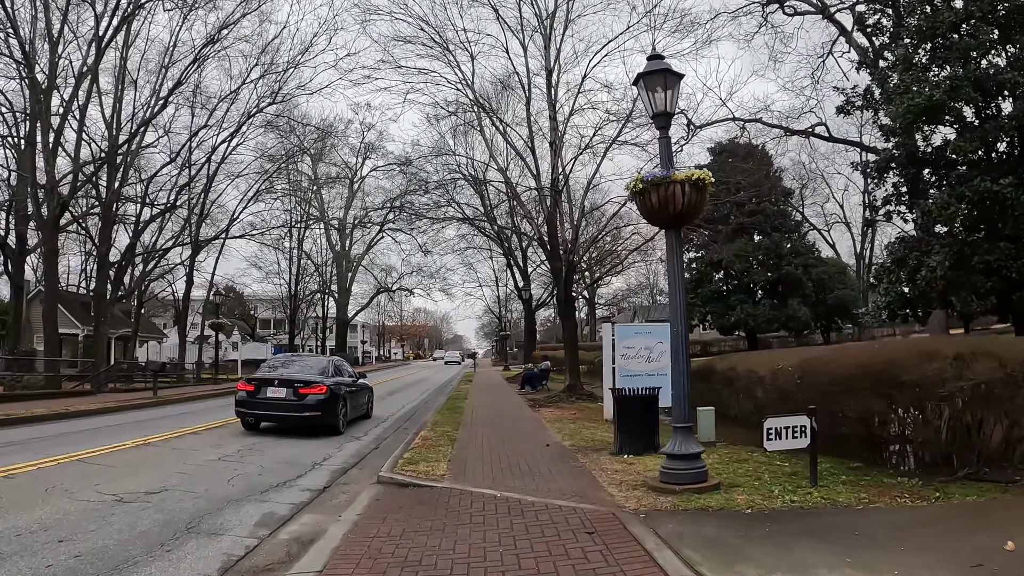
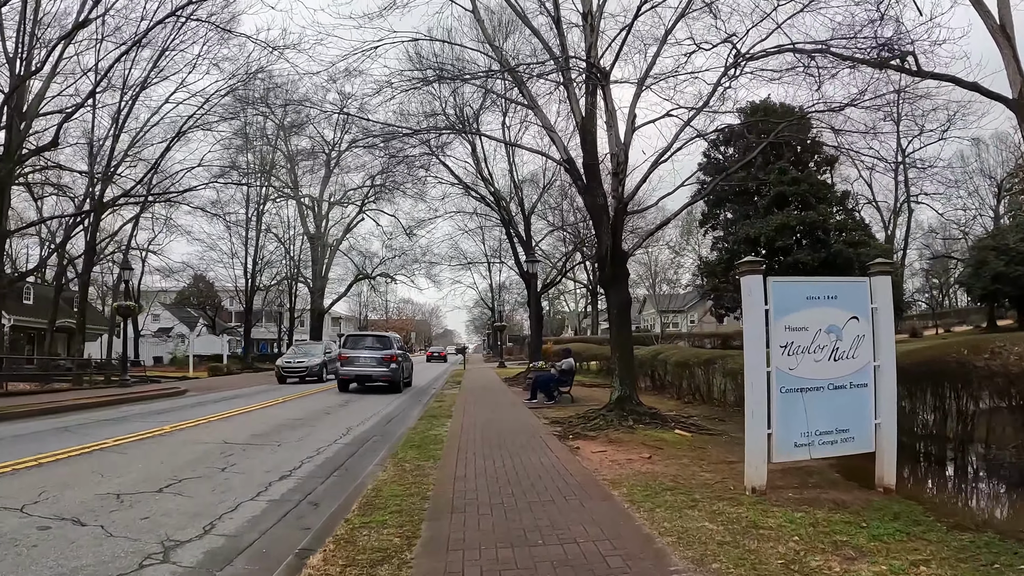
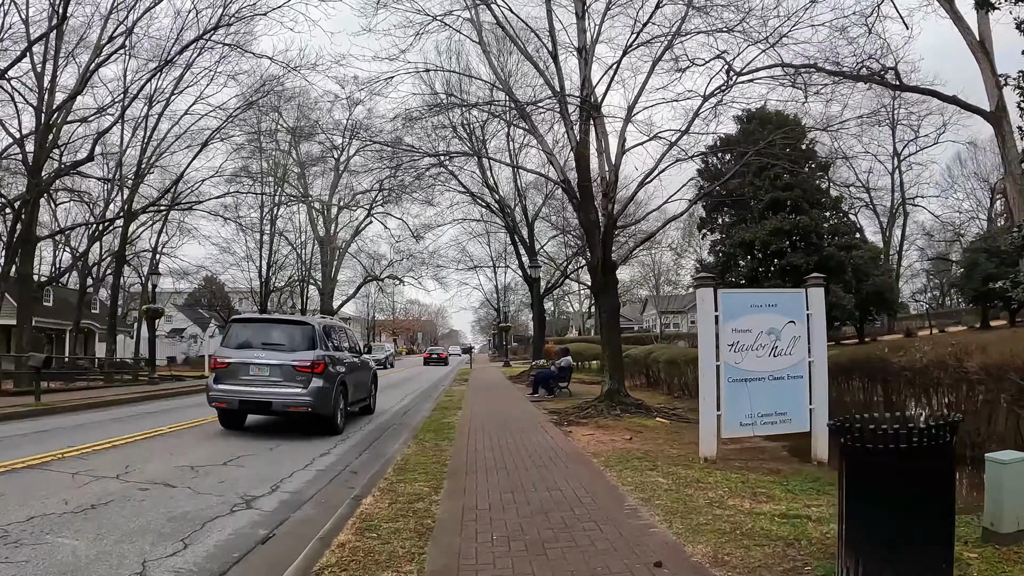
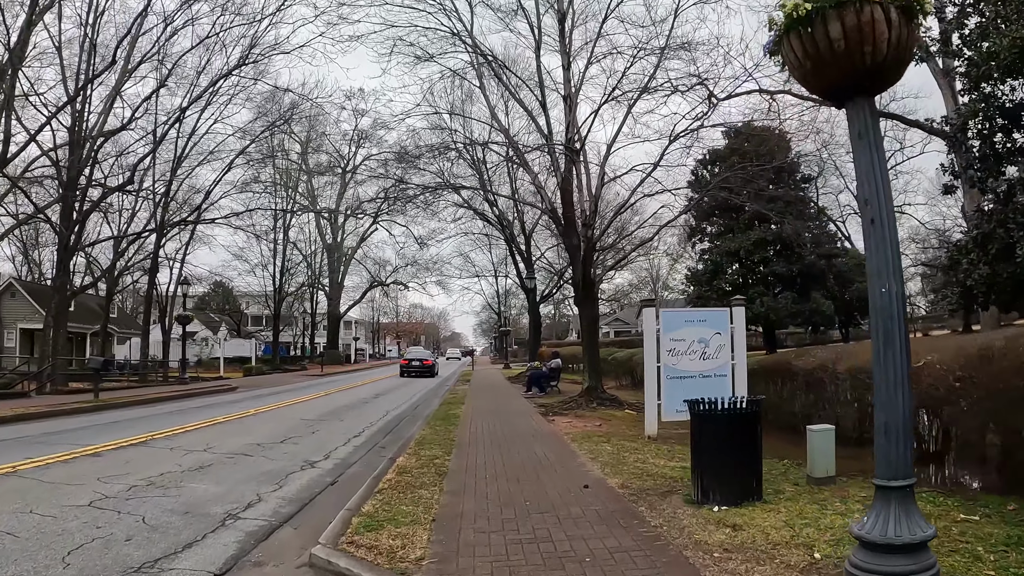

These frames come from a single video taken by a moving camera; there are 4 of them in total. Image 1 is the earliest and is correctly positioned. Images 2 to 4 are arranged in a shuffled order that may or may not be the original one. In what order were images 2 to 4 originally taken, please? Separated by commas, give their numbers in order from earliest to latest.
4, 3, 2
